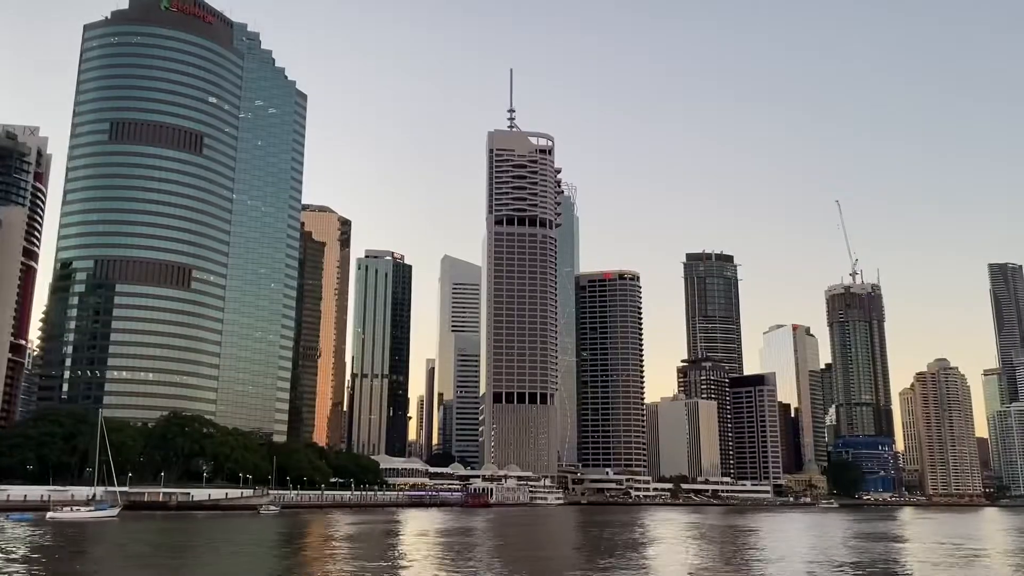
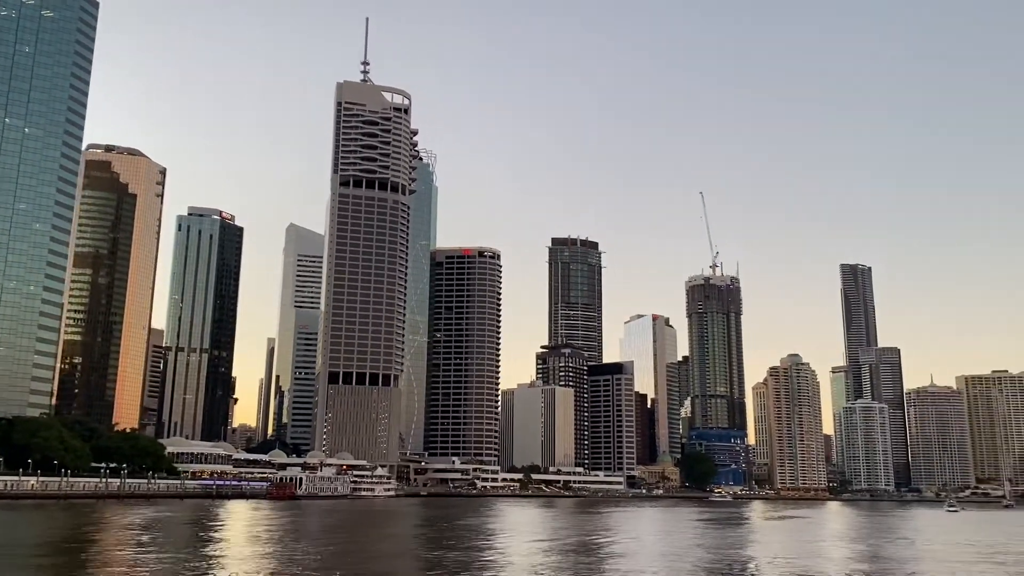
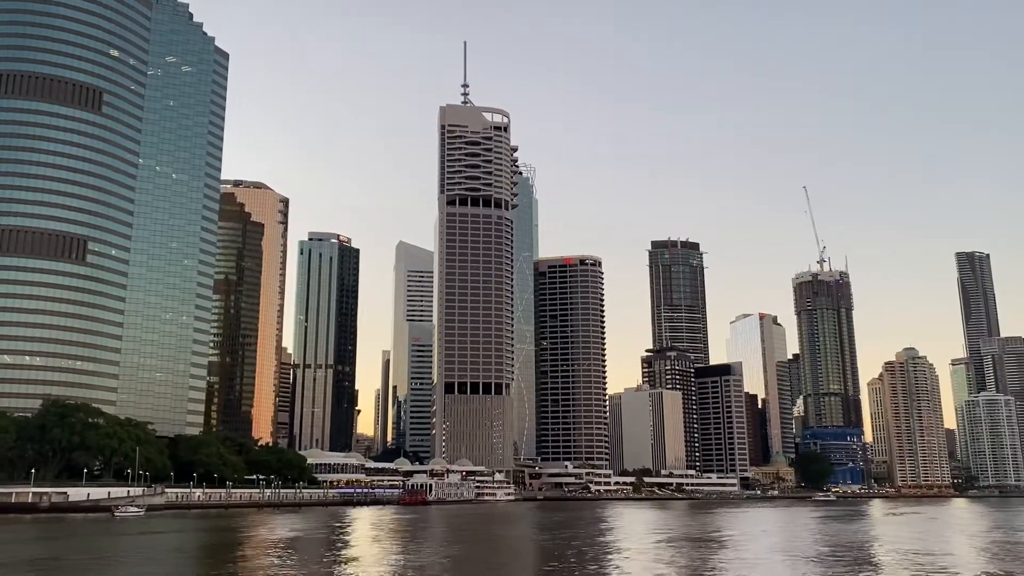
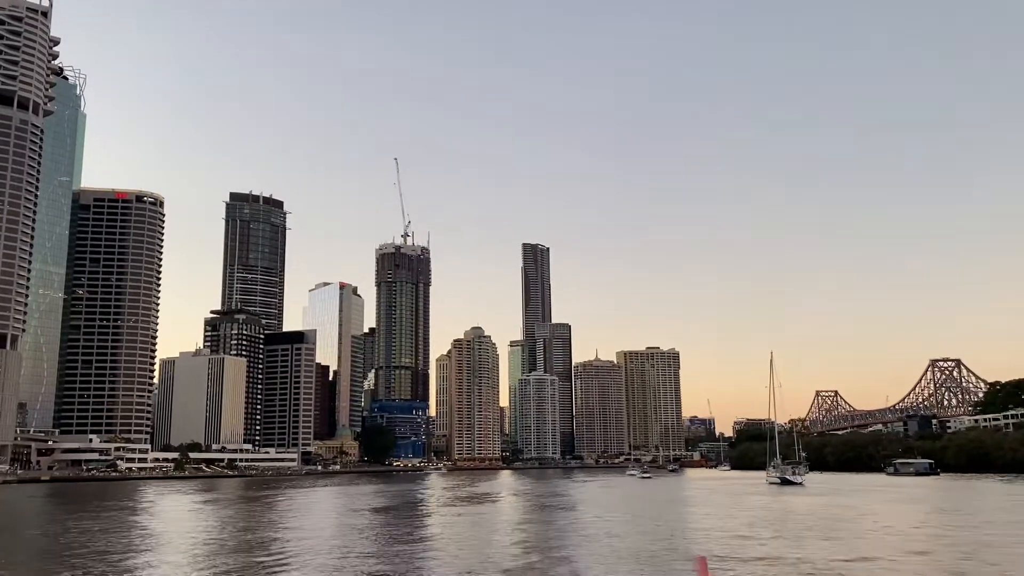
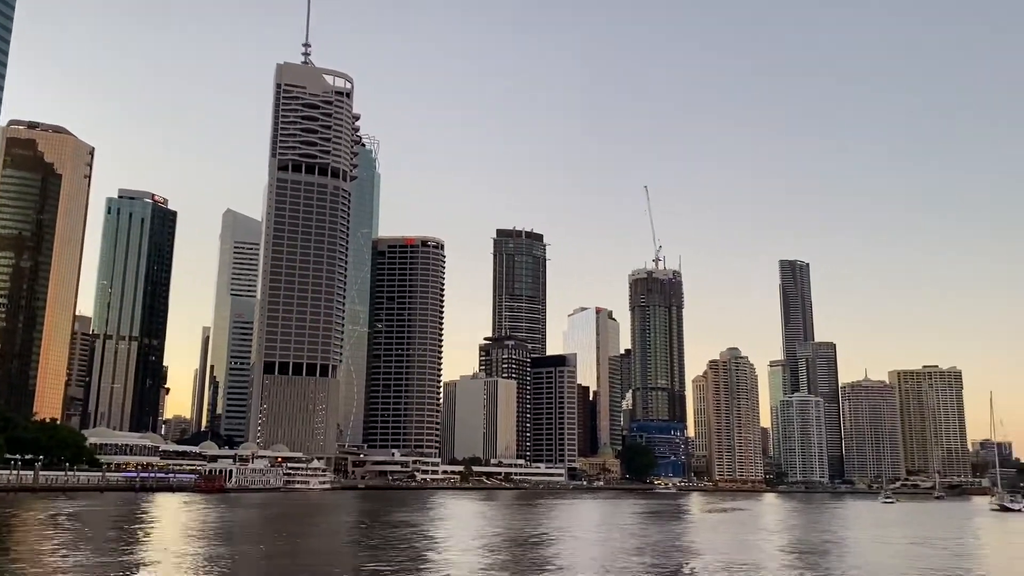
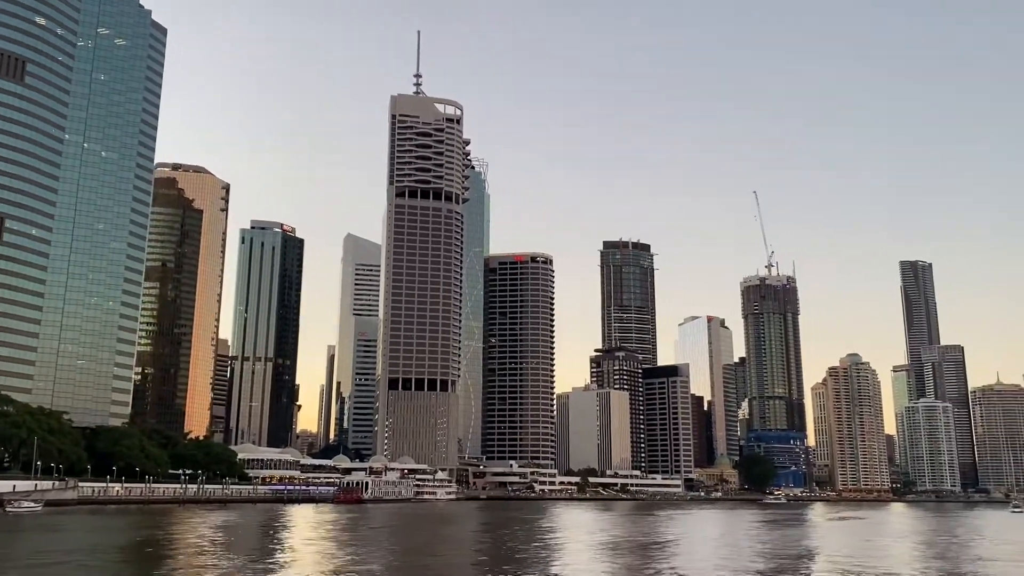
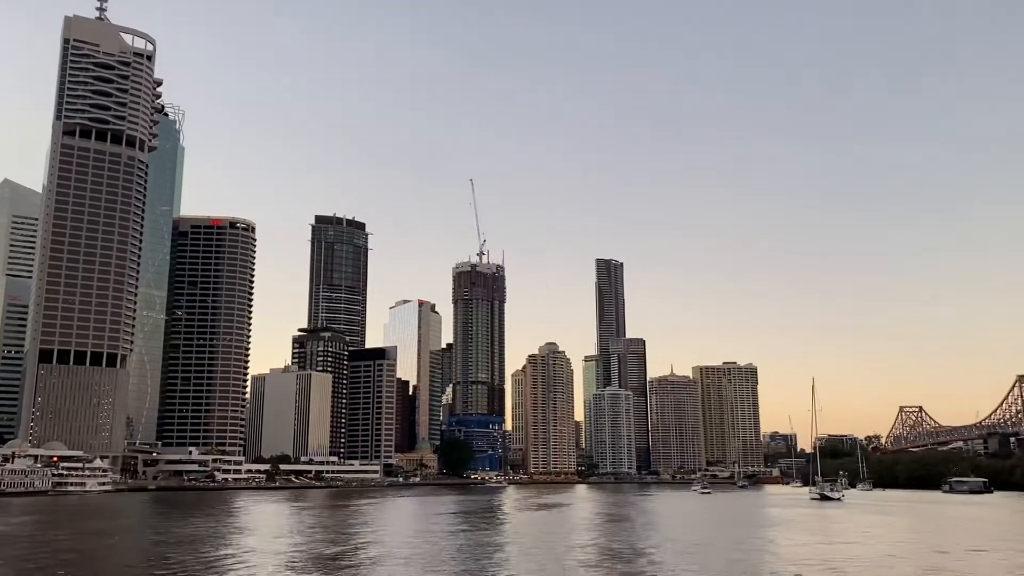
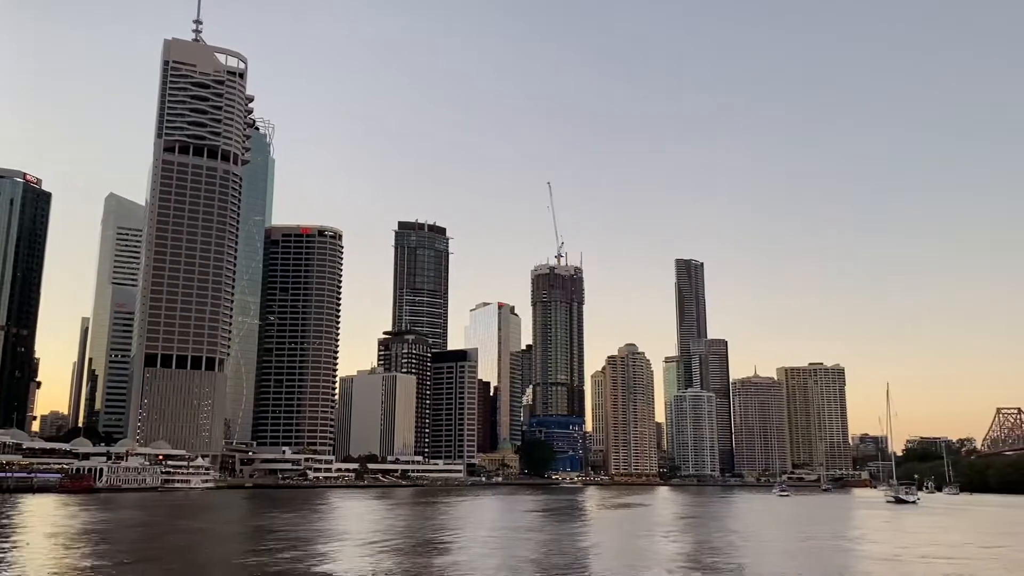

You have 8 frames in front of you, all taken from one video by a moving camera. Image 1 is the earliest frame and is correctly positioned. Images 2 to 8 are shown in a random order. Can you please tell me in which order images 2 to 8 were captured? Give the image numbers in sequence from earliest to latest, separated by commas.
3, 6, 2, 5, 8, 7, 4
